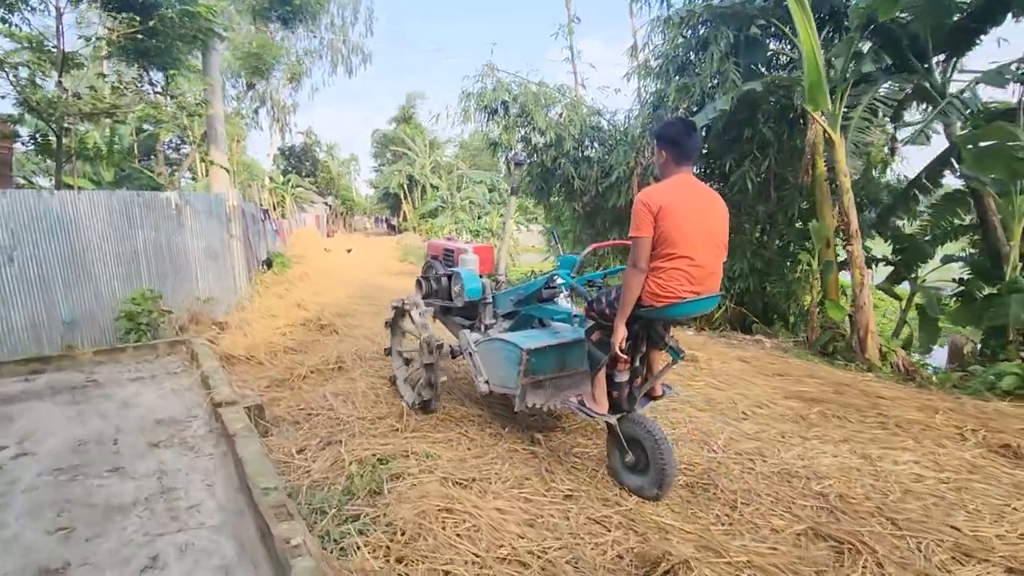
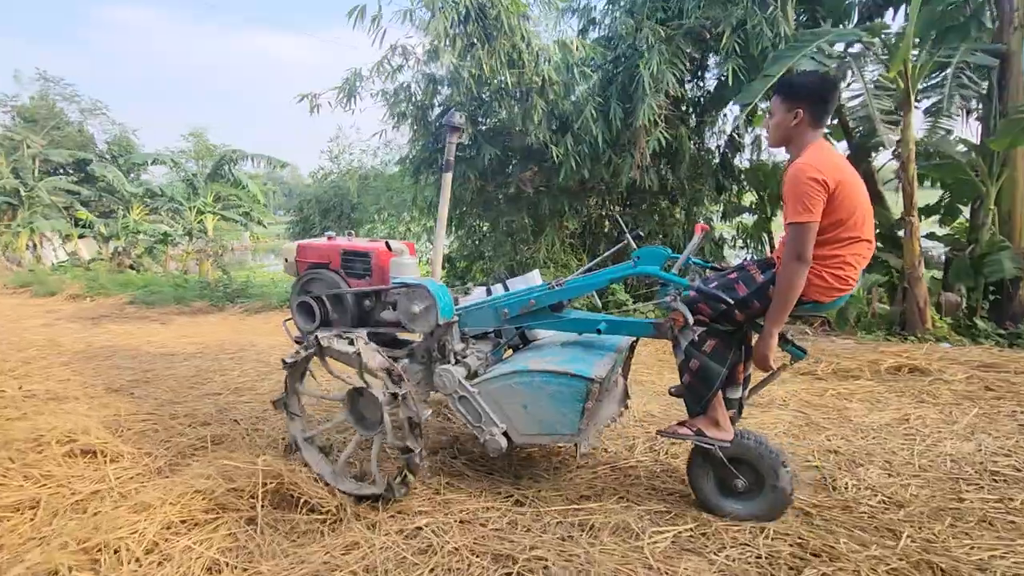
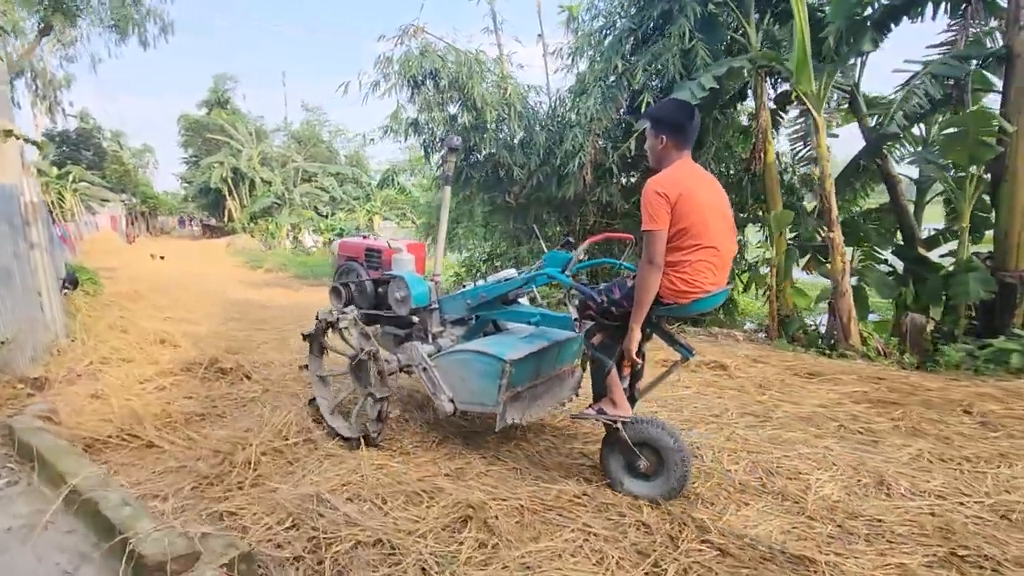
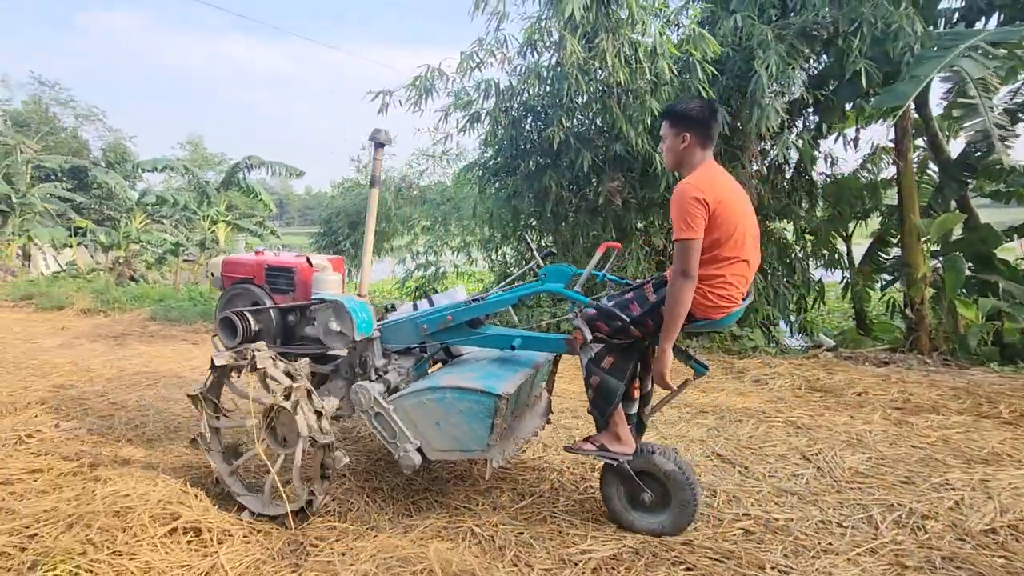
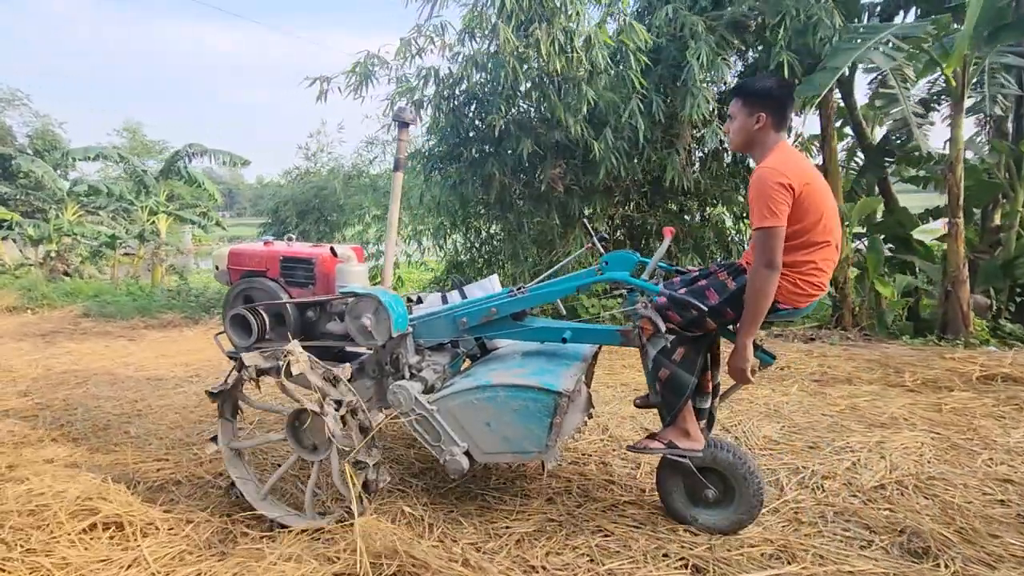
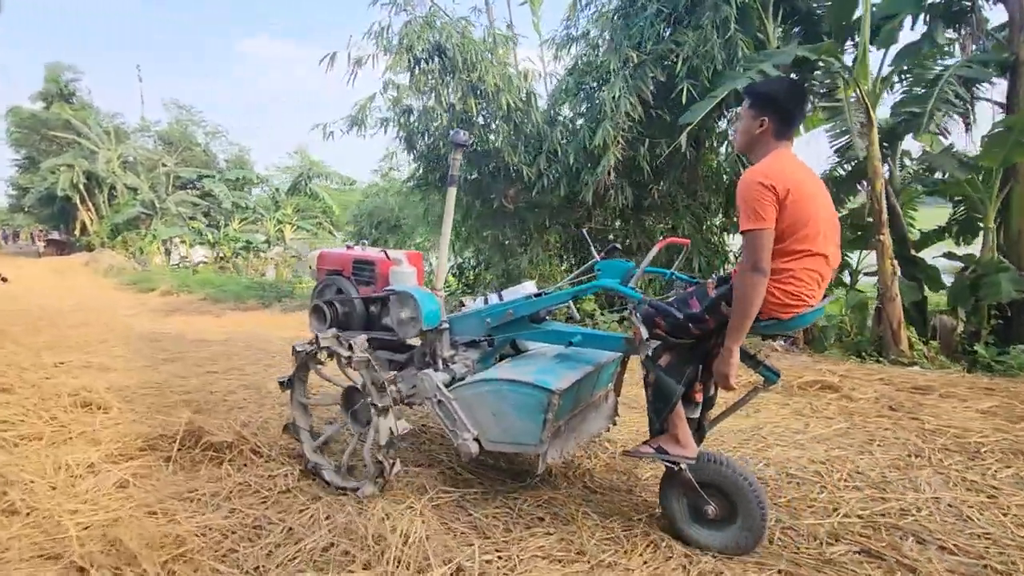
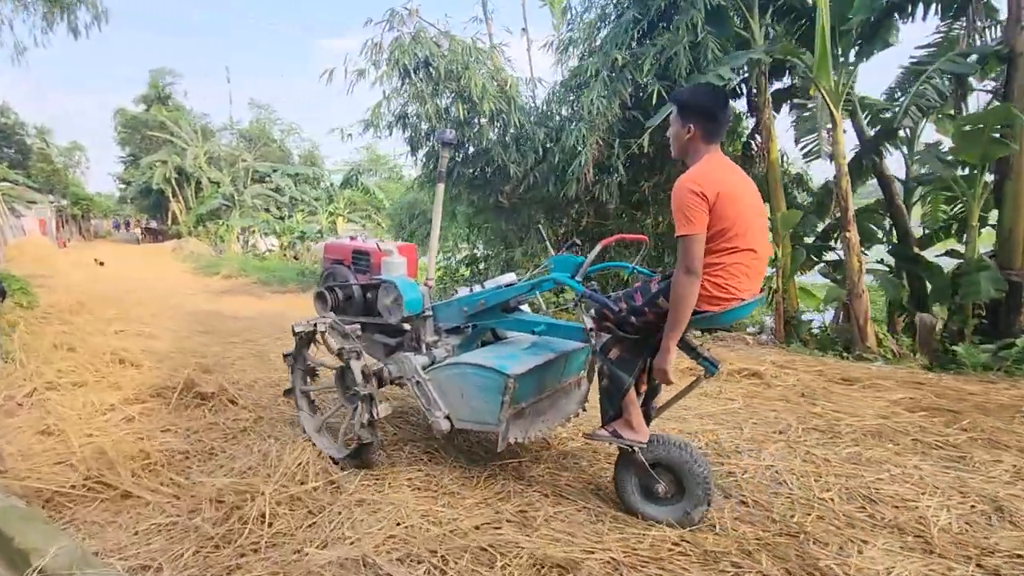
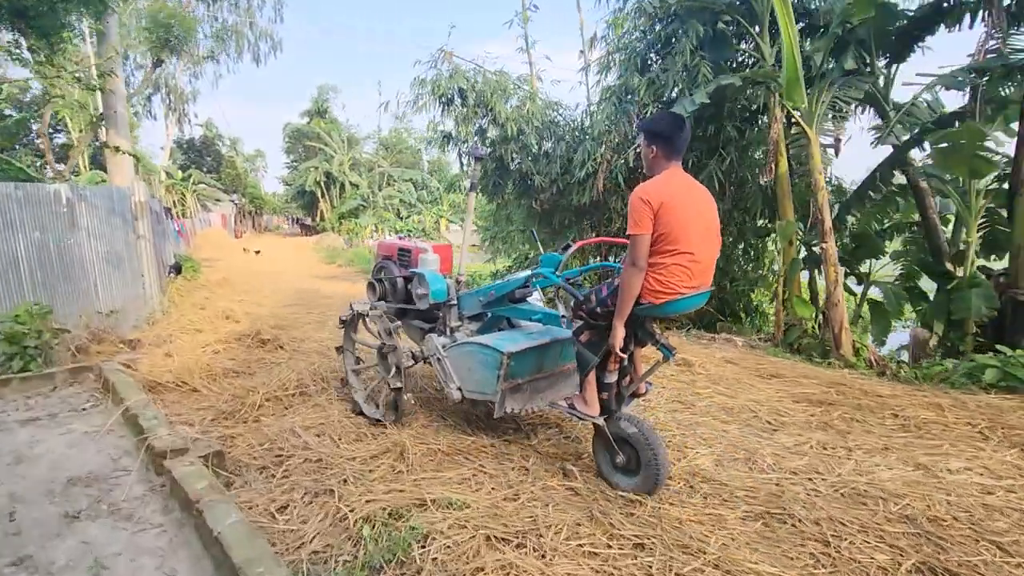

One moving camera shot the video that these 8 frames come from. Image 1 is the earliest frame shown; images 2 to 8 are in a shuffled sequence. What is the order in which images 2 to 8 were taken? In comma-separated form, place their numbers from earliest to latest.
8, 3, 7, 6, 2, 5, 4
